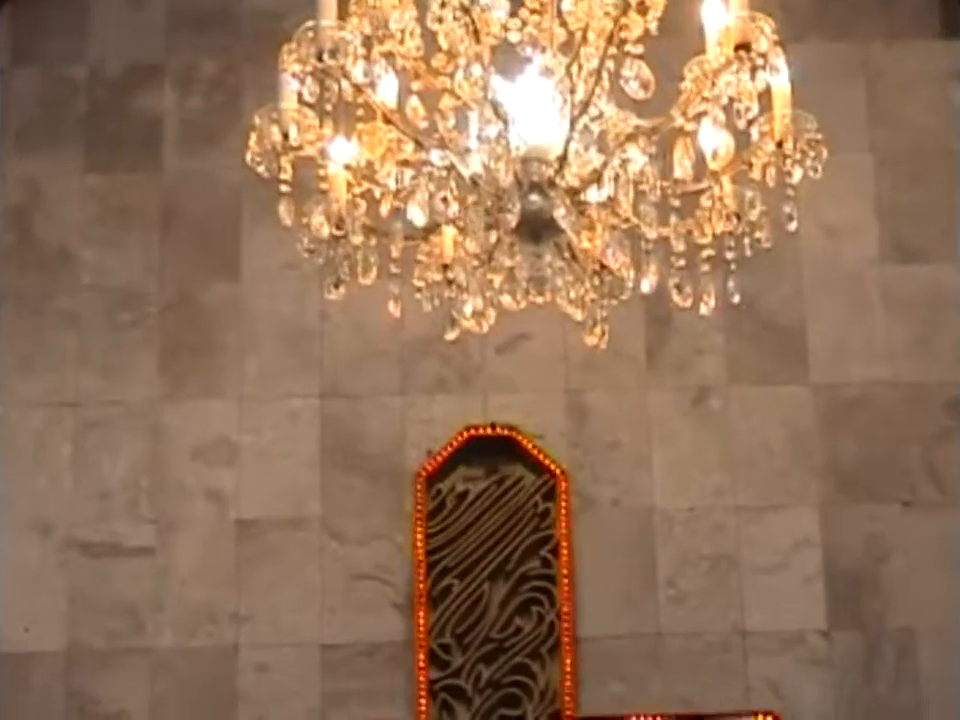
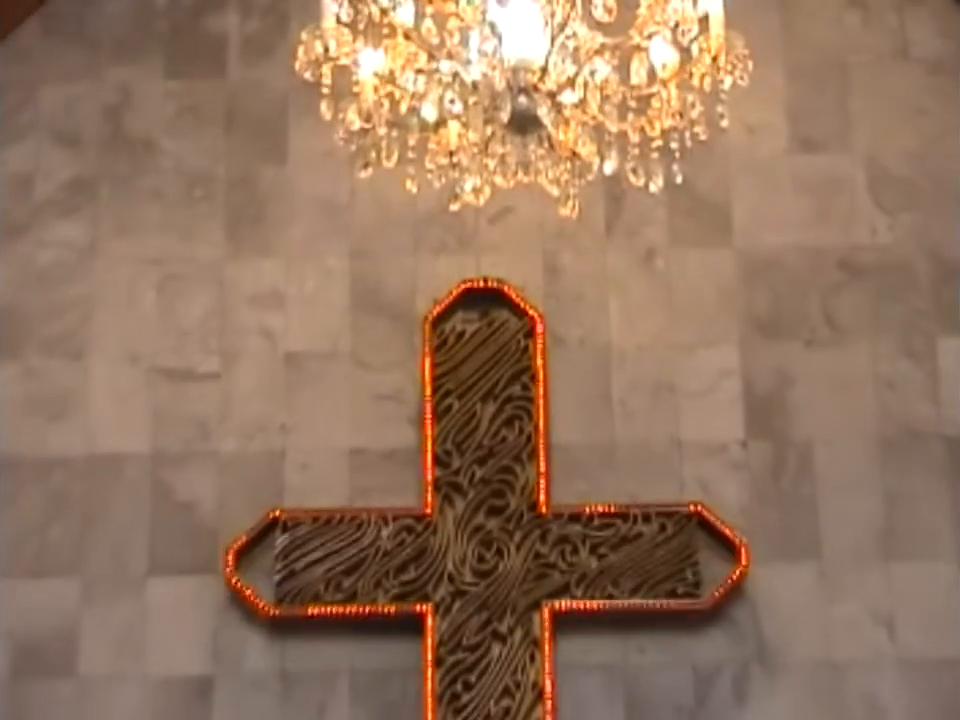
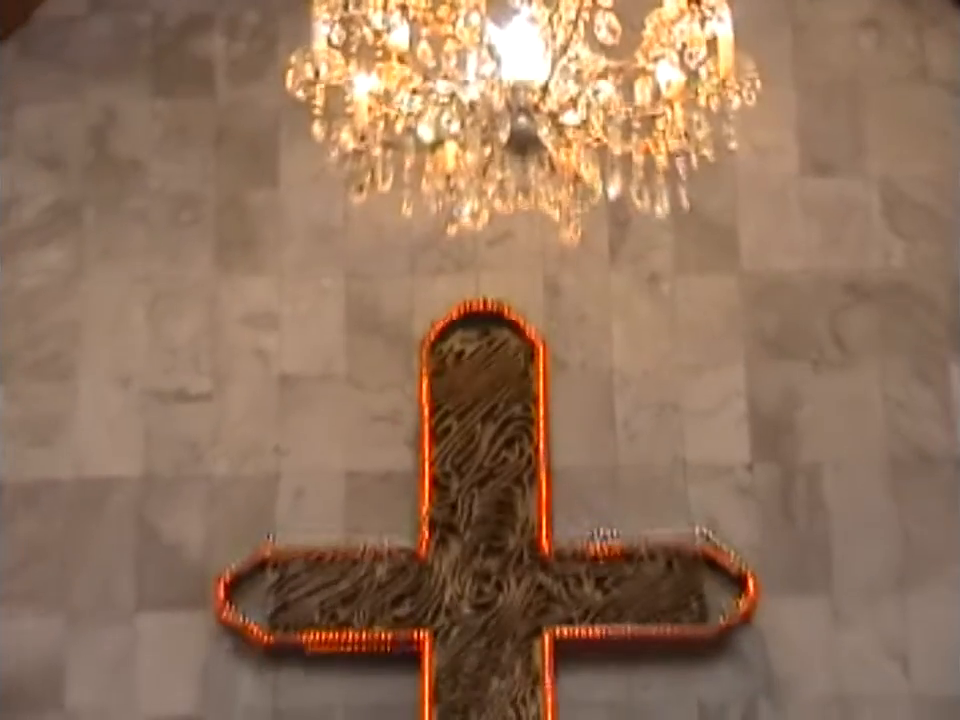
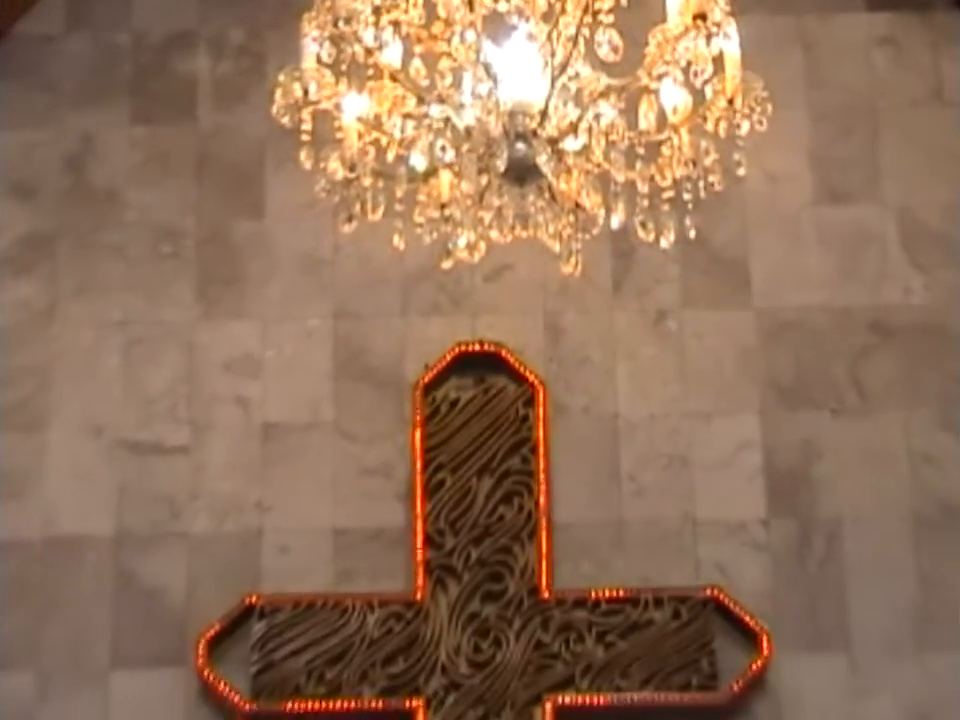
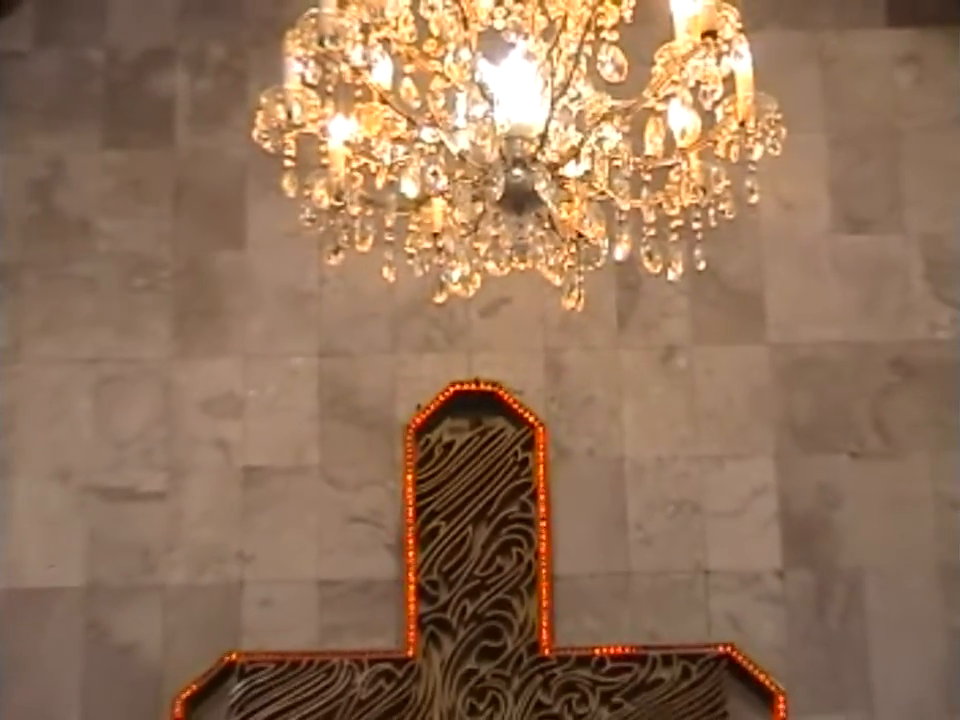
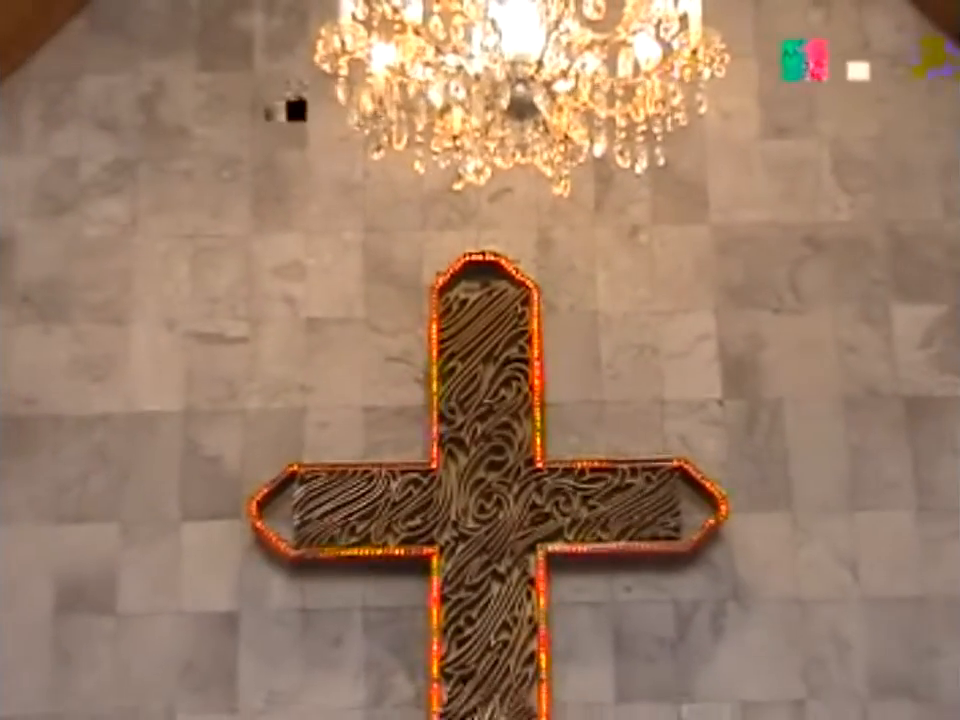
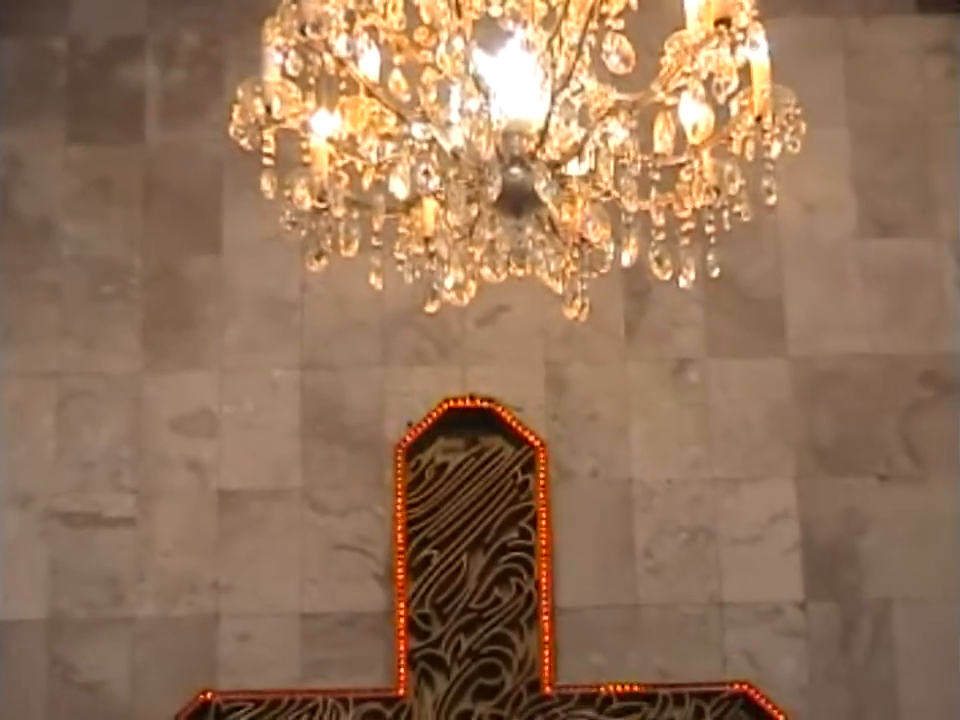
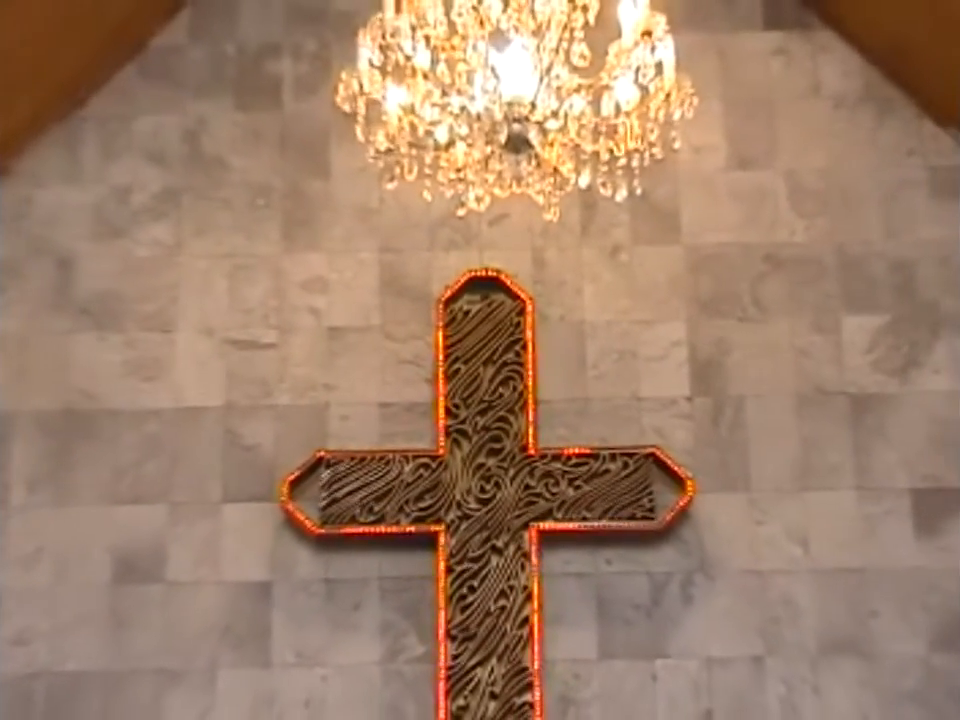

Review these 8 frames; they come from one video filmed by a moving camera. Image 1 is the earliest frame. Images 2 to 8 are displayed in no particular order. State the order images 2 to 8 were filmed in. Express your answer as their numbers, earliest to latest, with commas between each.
7, 5, 4, 3, 2, 6, 8
